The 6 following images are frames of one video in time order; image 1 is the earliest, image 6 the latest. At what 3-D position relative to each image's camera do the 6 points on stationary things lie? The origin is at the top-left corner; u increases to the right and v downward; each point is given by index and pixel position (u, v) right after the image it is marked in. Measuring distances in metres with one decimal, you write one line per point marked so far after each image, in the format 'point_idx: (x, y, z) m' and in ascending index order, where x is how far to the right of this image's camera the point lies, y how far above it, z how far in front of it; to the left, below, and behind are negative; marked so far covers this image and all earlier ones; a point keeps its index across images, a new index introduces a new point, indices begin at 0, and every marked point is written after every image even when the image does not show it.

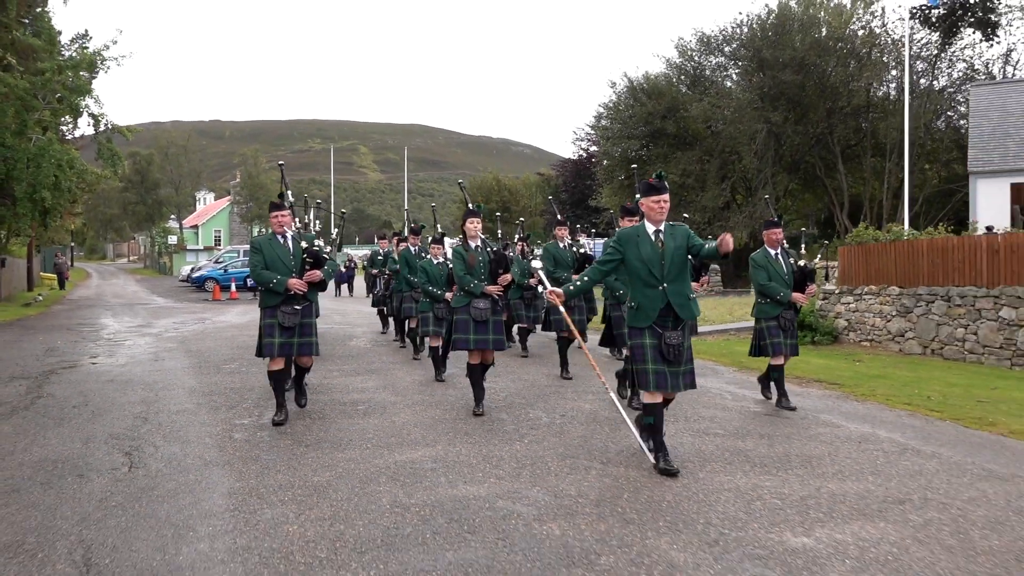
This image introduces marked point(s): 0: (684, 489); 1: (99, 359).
0: (+0.9, -1.1, +4.5) m
1: (-5.6, -1.0, +11.5) m
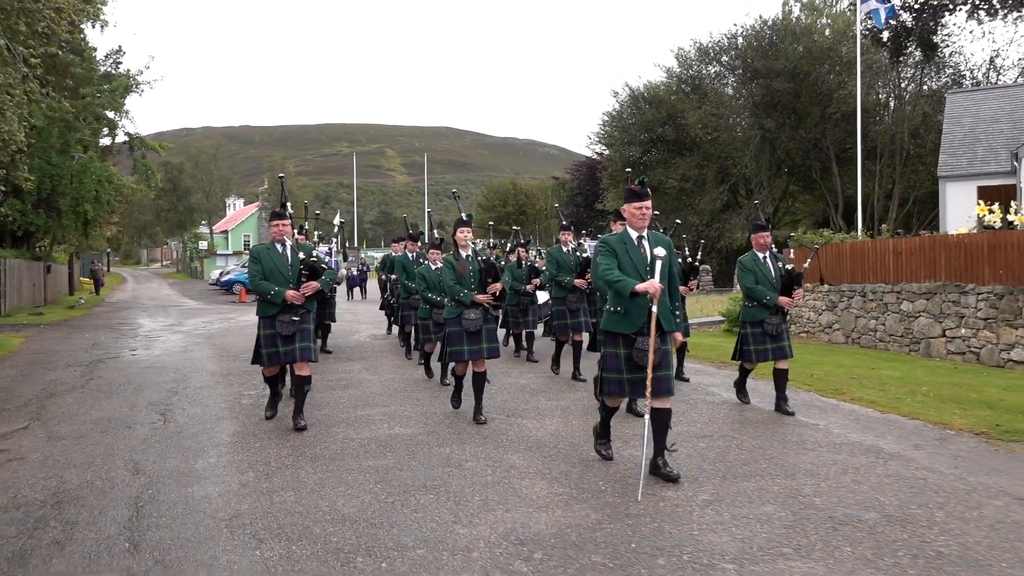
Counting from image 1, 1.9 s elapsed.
0: (+0.3, -1.1, +6.3) m
1: (-5.9, -1.0, +13.5) m
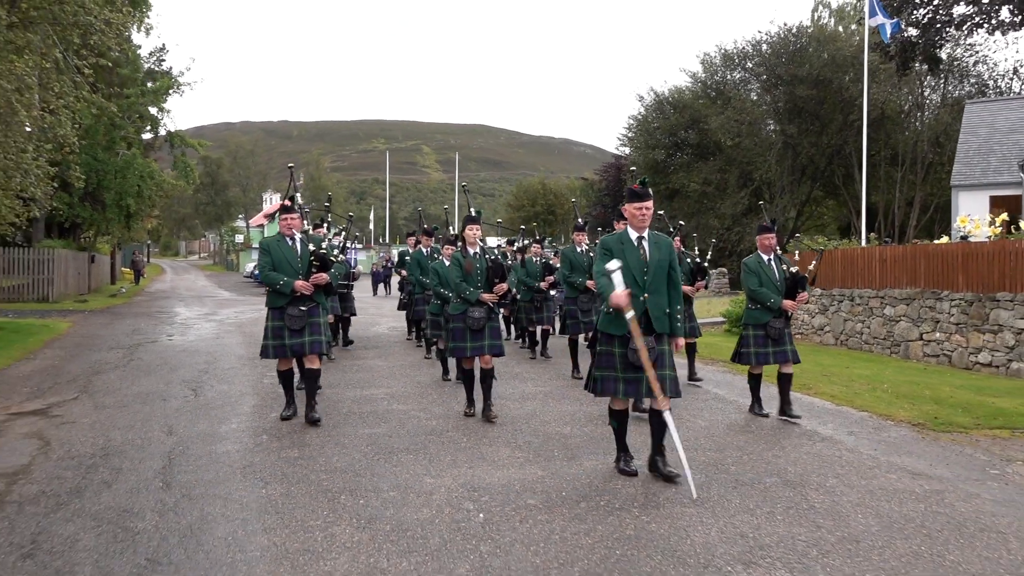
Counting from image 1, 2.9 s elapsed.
0: (+0.2, -1.0, +7.2) m
1: (-5.8, -0.8, +14.6) m
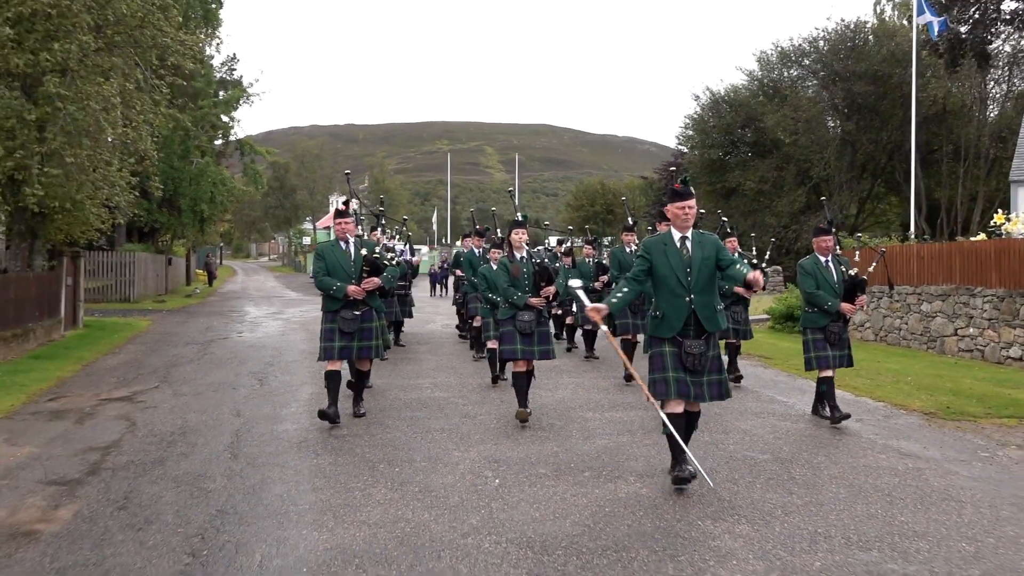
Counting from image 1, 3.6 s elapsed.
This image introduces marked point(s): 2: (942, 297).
0: (+0.5, -1.0, +7.9) m
1: (-4.9, -0.8, +15.7) m
2: (+6.1, -0.1, +12.1) m
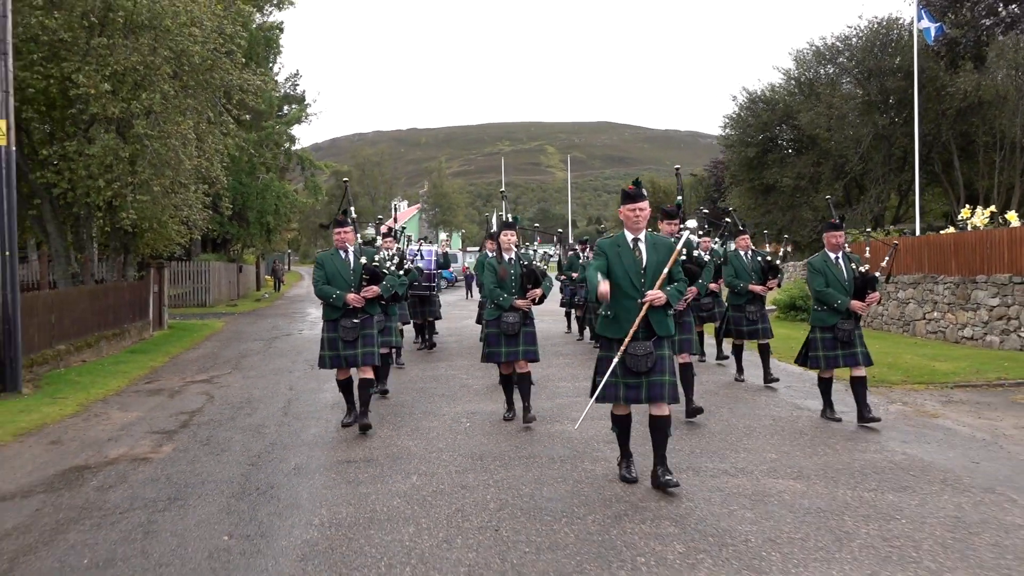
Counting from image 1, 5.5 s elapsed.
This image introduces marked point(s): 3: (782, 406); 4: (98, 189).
0: (+0.4, -1.0, +9.7) m
1: (-4.4, -0.9, +17.9) m
2: (+6.4, +0.1, +13.4) m
3: (+2.5, -1.1, +7.8) m
4: (-6.5, +1.5, +13.2) m
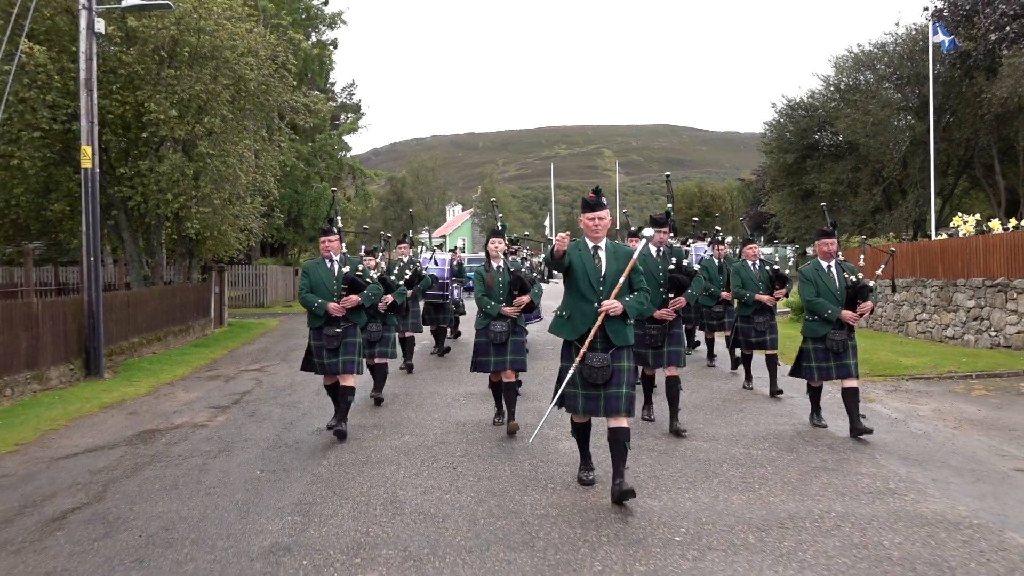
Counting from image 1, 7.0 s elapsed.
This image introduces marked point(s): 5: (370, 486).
0: (+0.5, -1.0, +11.0) m
1: (-3.7, -1.0, +19.5) m
2: (+6.7, 0.0, +14.4) m
3: (+2.5, -1.1, +9.0) m
4: (-6.1, +1.5, +15.0) m
5: (-0.9, -1.2, +5.1) m
